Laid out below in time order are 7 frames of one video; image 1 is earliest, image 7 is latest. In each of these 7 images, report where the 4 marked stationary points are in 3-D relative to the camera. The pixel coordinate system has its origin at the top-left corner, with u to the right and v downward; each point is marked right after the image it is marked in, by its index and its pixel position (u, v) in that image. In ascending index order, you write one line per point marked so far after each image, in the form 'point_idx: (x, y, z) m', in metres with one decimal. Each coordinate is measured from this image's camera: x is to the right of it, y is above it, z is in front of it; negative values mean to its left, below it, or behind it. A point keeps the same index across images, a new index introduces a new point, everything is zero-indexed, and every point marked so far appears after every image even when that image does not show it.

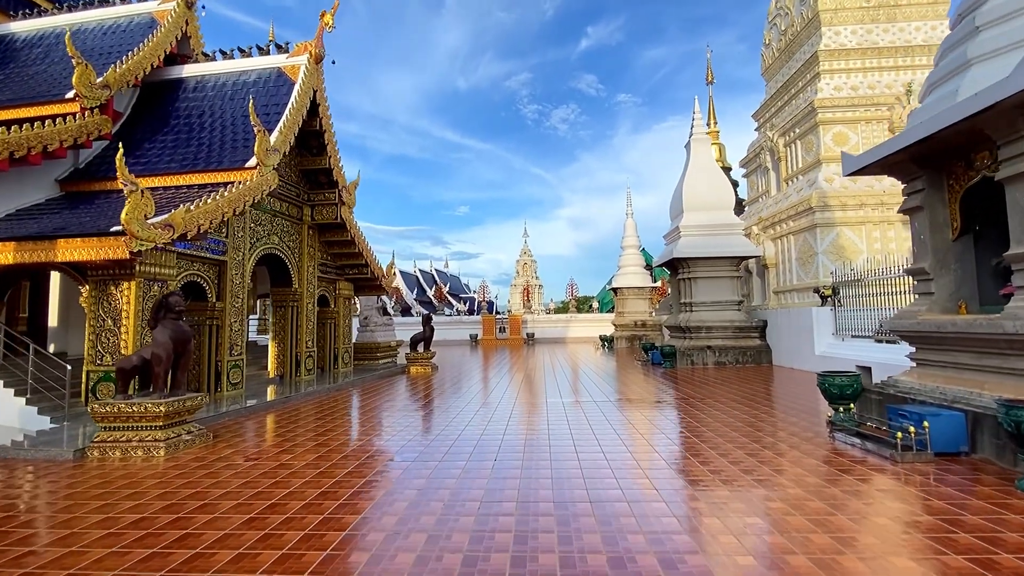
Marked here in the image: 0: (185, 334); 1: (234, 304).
0: (-2.9, -0.4, +4.3) m
1: (-4.0, -0.2, +7.0) m
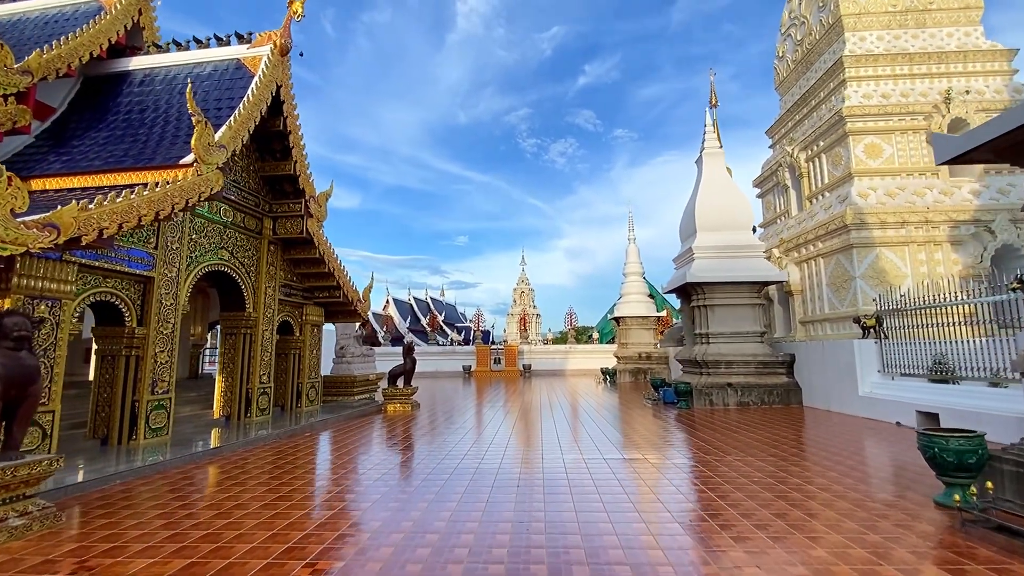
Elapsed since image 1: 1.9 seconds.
0: (-3.0, -0.5, +3.0) m
1: (-4.1, -0.5, +5.8) m
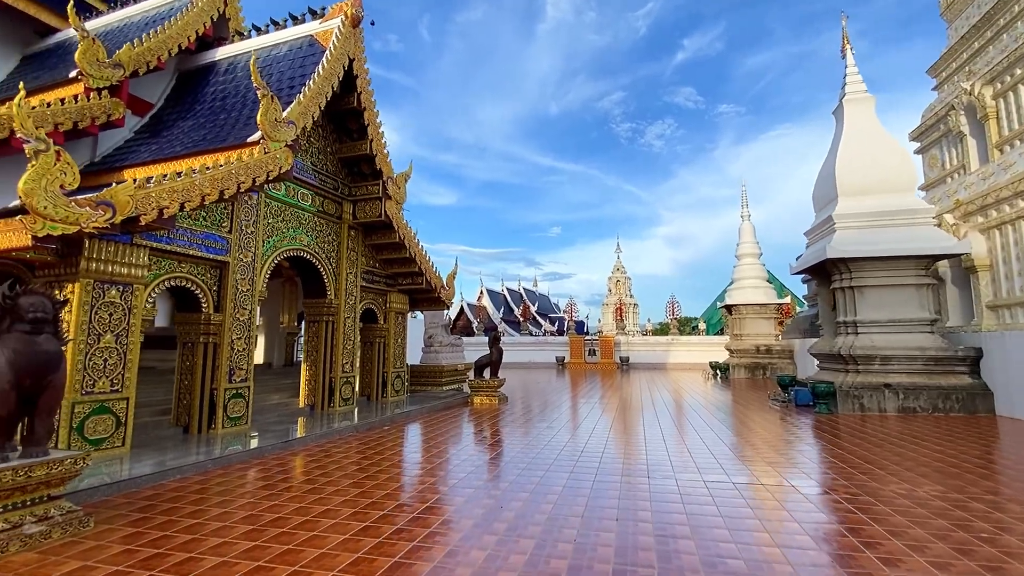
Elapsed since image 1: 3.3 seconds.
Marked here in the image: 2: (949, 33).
0: (-2.5, -0.4, +2.7) m
1: (-3.1, -0.3, +5.6) m
2: (+8.4, +4.9, +9.3) m
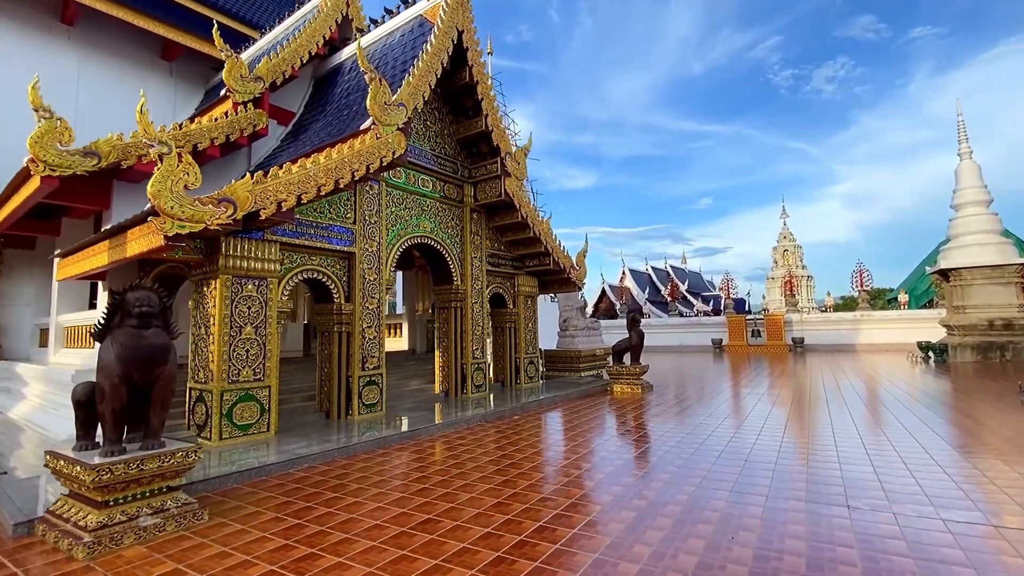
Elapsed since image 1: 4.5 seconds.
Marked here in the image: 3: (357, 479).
0: (-1.9, -0.3, +2.7) m
1: (-1.7, -0.2, +5.6) m
2: (+10.1, +5.7, +5.6) m
3: (-1.2, -1.5, +3.7) m
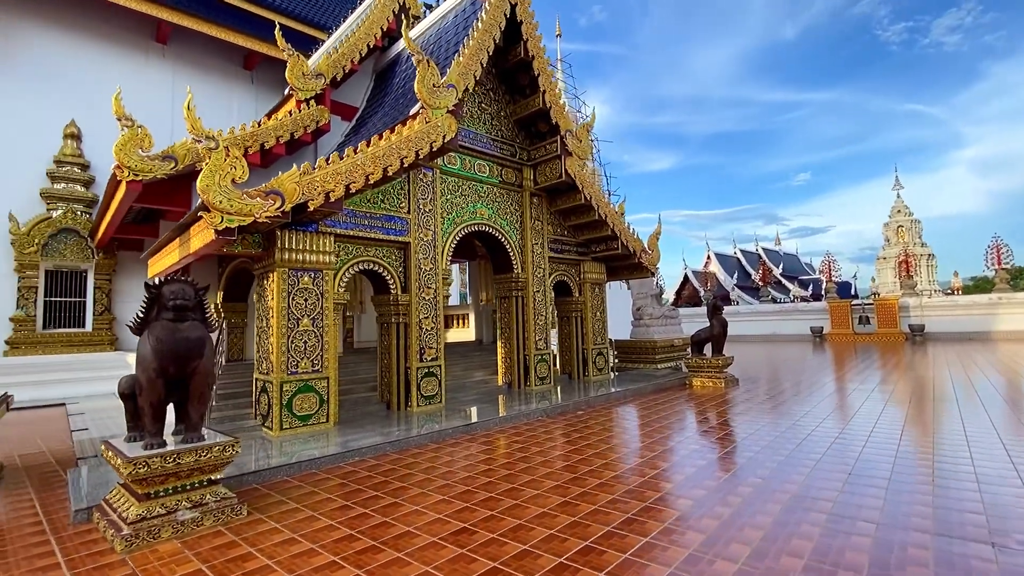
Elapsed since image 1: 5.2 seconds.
0: (-1.7, -0.3, +2.7) m
1: (-1.0, -0.1, +5.5) m
2: (+10.4, +6.1, +3.5) m
3: (-0.8, -1.4, +3.6) m
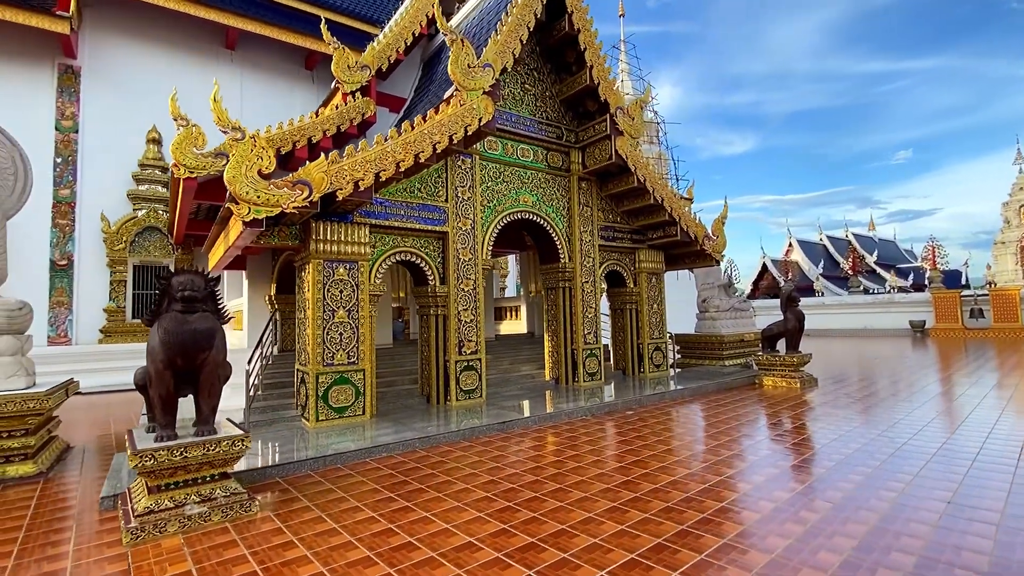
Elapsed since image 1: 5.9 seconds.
0: (-1.6, -0.3, +2.6) m
1: (-0.5, 0.0, +5.3) m
2: (+10.5, +6.2, +1.7) m
3: (-0.6, -1.3, +3.4) m
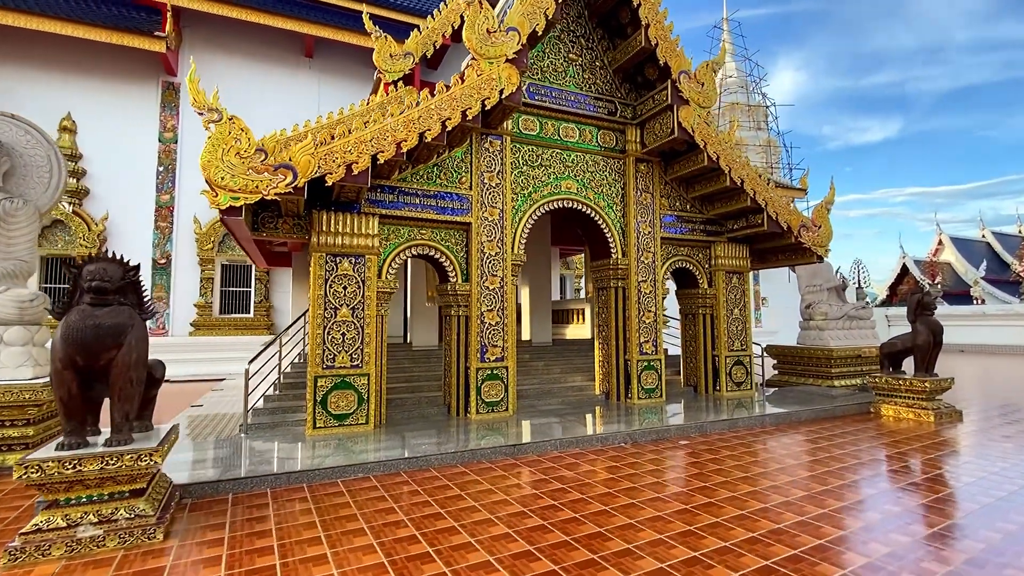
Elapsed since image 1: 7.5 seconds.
0: (-1.9, -0.2, +2.3) m
1: (-0.2, 0.0, +4.7) m
2: (+9.9, +6.1, -1.1) m
3: (-0.7, -1.3, +2.8) m
